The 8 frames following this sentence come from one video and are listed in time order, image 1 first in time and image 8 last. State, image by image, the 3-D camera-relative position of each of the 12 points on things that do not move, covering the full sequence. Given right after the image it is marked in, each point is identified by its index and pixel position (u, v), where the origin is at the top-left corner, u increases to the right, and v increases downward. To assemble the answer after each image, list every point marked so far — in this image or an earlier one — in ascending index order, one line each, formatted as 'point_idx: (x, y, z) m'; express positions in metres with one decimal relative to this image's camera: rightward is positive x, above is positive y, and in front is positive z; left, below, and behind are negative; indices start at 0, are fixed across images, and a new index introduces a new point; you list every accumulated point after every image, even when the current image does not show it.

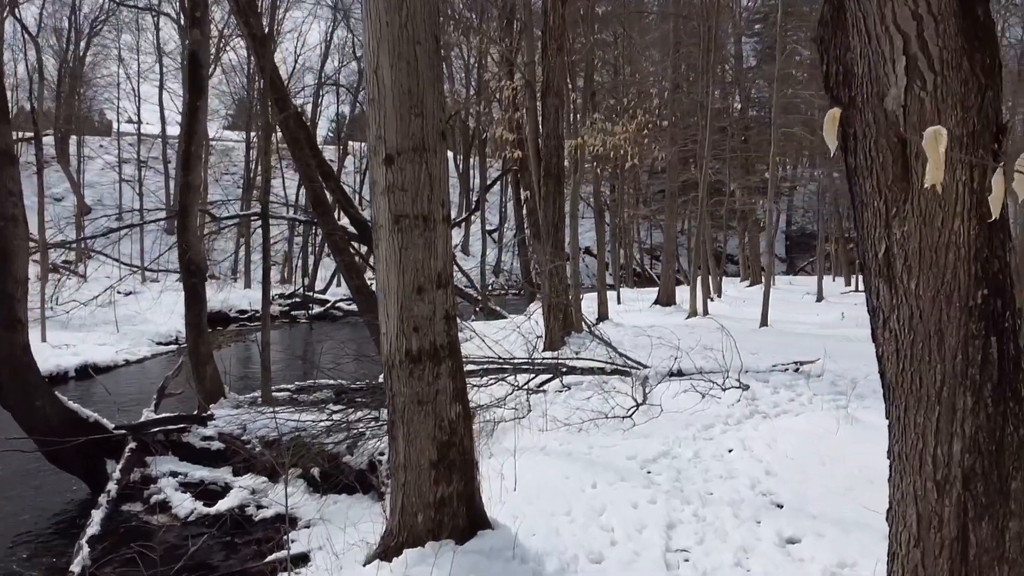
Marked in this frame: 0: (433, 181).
0: (-0.3, +0.4, +3.1) m
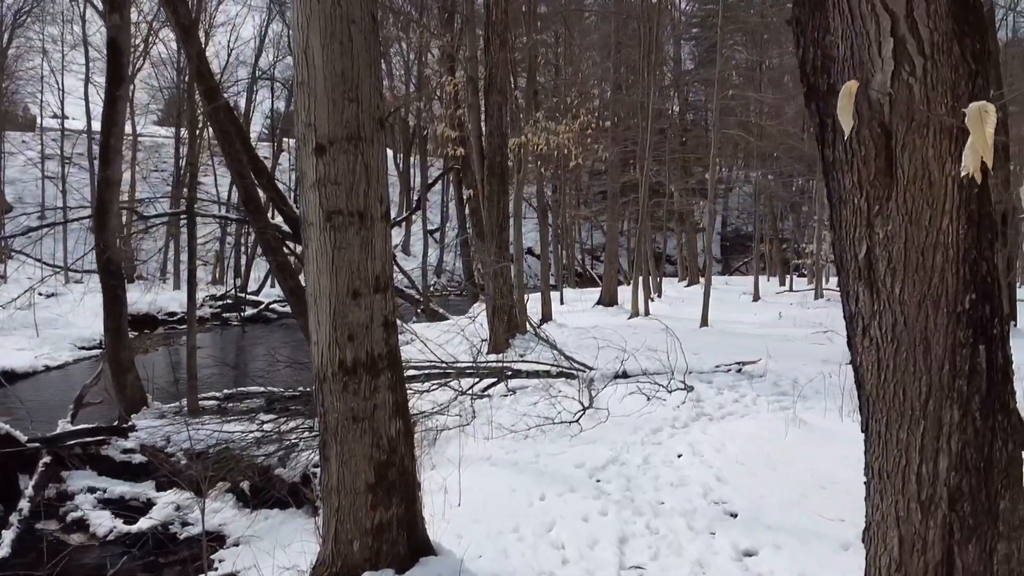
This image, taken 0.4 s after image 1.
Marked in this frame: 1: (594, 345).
0: (-0.5, +0.4, +2.8) m
1: (+1.0, -0.7, +9.9) m
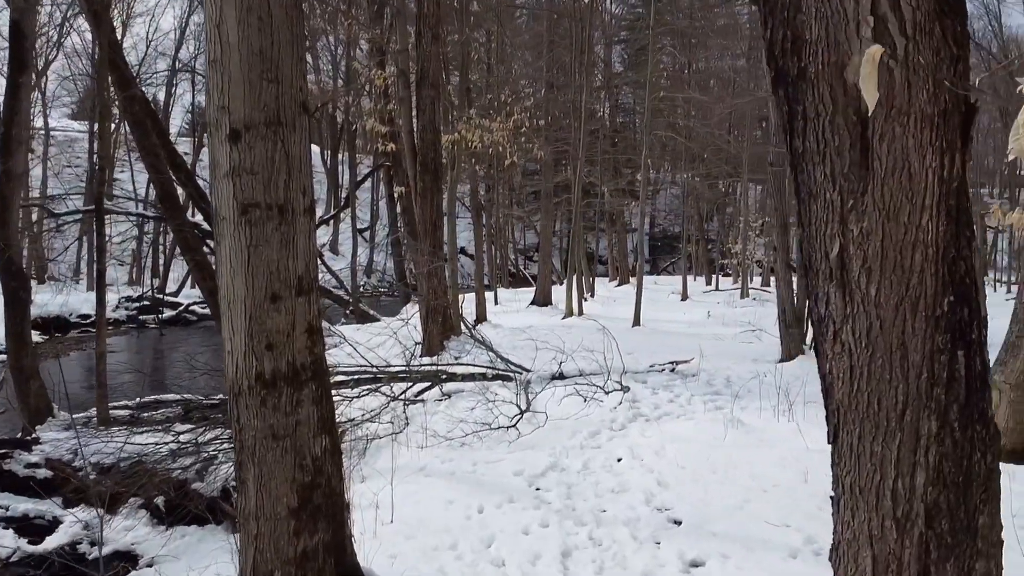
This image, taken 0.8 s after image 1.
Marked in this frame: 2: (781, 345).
0: (-0.7, +0.4, +2.6) m
1: (+0.2, -0.7, +9.7) m
2: (+3.3, -0.7, +9.8) m
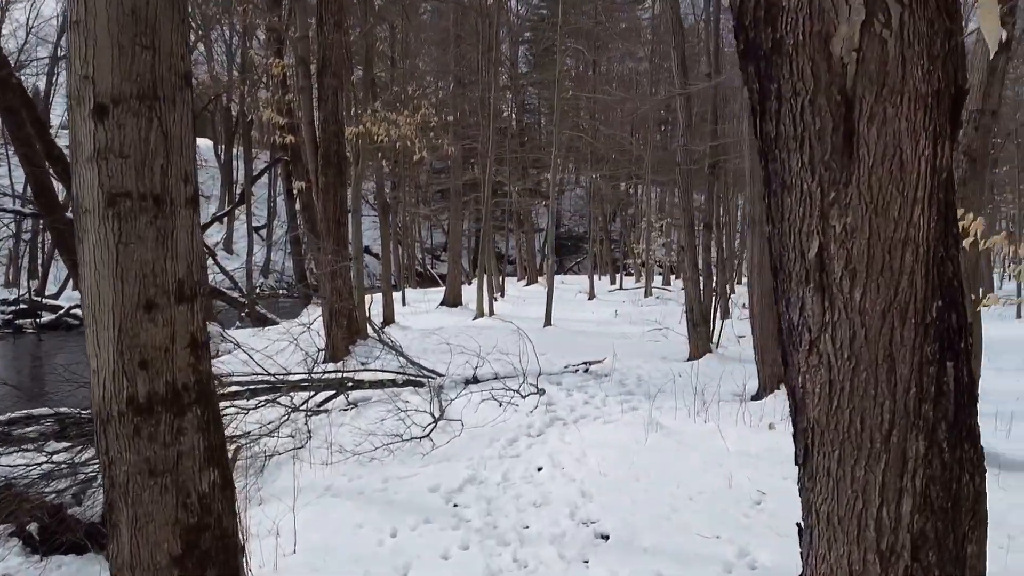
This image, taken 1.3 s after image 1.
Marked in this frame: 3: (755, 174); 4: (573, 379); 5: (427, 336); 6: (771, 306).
0: (-0.9, +0.4, +2.2) m
1: (-0.9, -0.8, +9.4) m
2: (+2.2, -0.7, +9.8) m
3: (+2.3, +1.1, +7.6) m
4: (+0.6, -1.0, +8.3) m
5: (-1.3, -0.7, +11.5) m
6: (+2.5, -0.2, +7.6) m
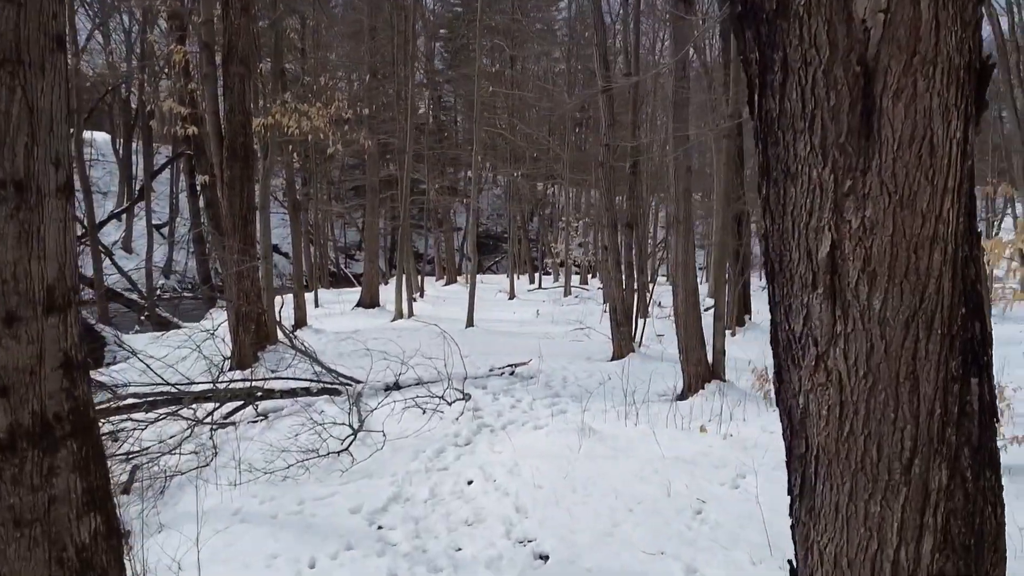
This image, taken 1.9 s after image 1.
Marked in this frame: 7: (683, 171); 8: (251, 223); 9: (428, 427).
0: (-1.1, +0.4, +1.8) m
1: (-1.8, -0.8, +8.9) m
2: (+1.3, -0.7, +9.7) m
3: (+1.6, +1.1, +7.6) m
4: (-0.1, -1.0, +8.0) m
5: (-2.4, -0.8, +11.0) m
6: (+1.8, -0.2, +7.5) m
7: (+1.6, +1.1, +7.6) m
8: (-2.7, +0.7, +8.3) m
9: (-0.6, -1.0, +5.9) m
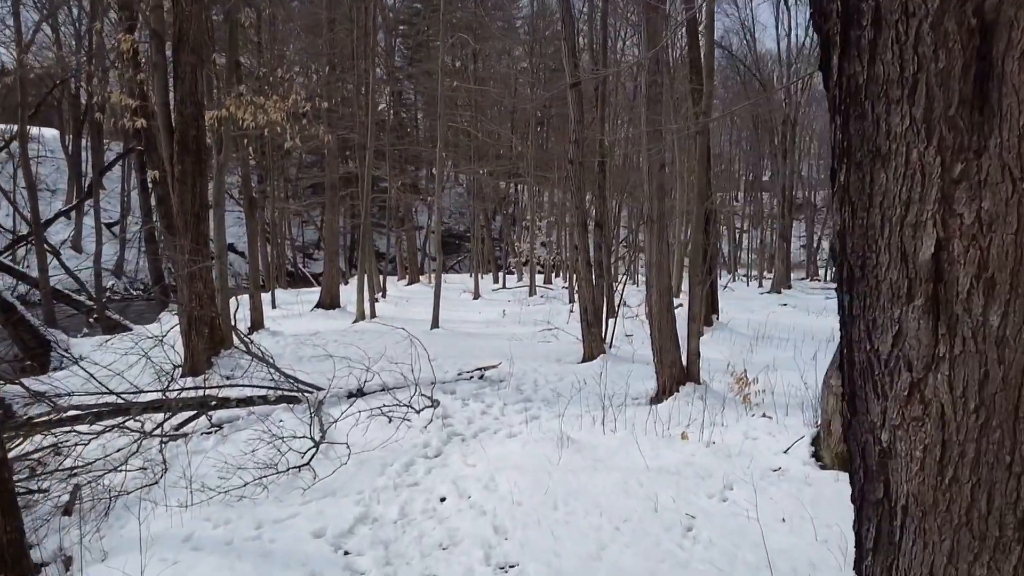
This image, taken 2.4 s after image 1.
0: (-1.1, +0.4, +1.4) m
1: (-2.1, -0.8, +8.5) m
2: (+0.9, -0.7, +9.5) m
3: (+1.3, +1.1, +7.3) m
4: (-0.5, -1.0, +7.7) m
5: (-2.8, -0.8, +10.6) m
6: (+1.5, -0.2, +7.3) m
7: (+1.4, +1.1, +7.3) m
8: (-3.1, +0.7, +7.8) m
9: (-0.8, -1.1, +5.5) m
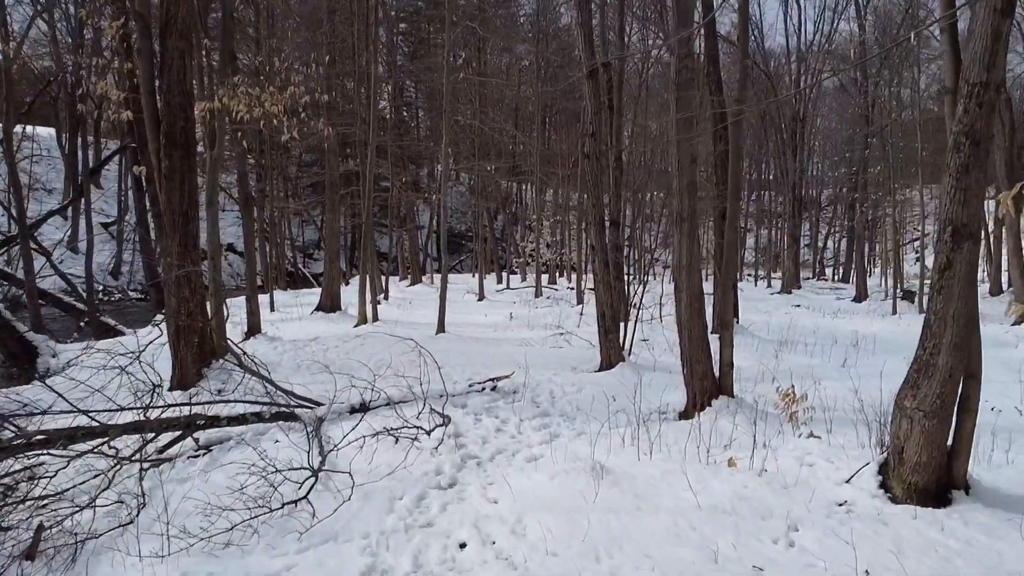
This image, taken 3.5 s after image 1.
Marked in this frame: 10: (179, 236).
0: (-0.9, +0.3, +0.8) m
1: (-2.0, -0.8, +7.9) m
2: (+1.0, -0.7, +8.9) m
3: (+1.4, +1.1, +6.7) m
4: (-0.3, -1.0, +7.1) m
5: (-2.7, -0.8, +10.0) m
6: (+1.6, -0.2, +6.7) m
7: (+1.5, +1.1, +6.7) m
8: (-2.9, +0.6, +7.2) m
9: (-0.7, -1.1, +4.9) m
10: (-3.0, +0.5, +7.0) m
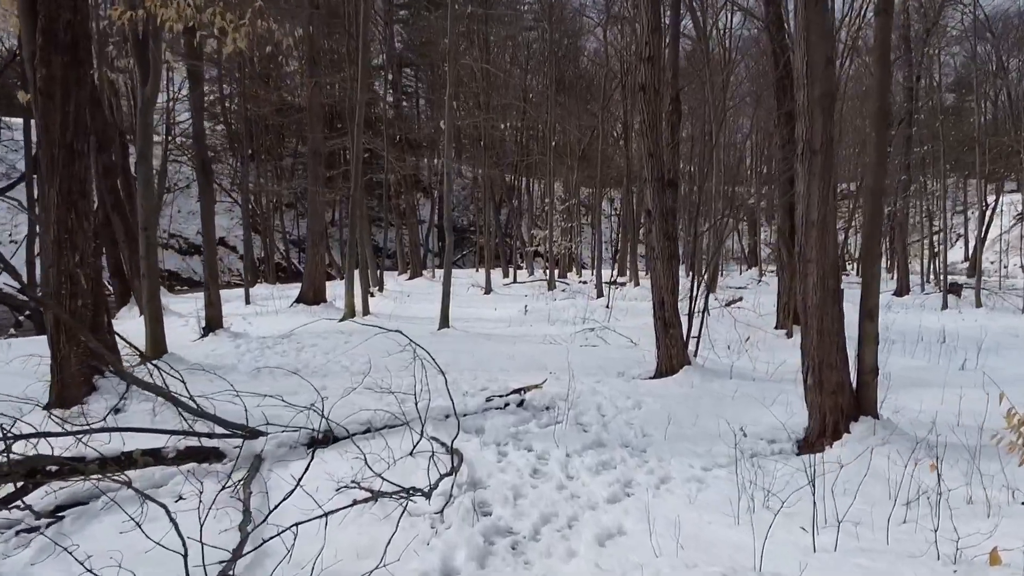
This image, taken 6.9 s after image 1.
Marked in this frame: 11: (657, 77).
0: (-0.7, +0.5, -1.4) m
1: (-1.7, -0.6, +5.7) m
2: (+1.2, -0.5, +6.7) m
3: (+1.7, +1.3, +4.5) m
4: (-0.1, -0.8, +4.9) m
5: (-2.4, -0.6, +7.8) m
6: (+1.9, 0.0, +4.5) m
7: (+1.7, +1.3, +4.5) m
8: (-2.7, +0.8, +5.0) m
9: (-0.4, -0.9, +2.7) m
10: (-2.8, +0.6, +4.8) m
11: (+1.2, +1.8, +6.9) m
